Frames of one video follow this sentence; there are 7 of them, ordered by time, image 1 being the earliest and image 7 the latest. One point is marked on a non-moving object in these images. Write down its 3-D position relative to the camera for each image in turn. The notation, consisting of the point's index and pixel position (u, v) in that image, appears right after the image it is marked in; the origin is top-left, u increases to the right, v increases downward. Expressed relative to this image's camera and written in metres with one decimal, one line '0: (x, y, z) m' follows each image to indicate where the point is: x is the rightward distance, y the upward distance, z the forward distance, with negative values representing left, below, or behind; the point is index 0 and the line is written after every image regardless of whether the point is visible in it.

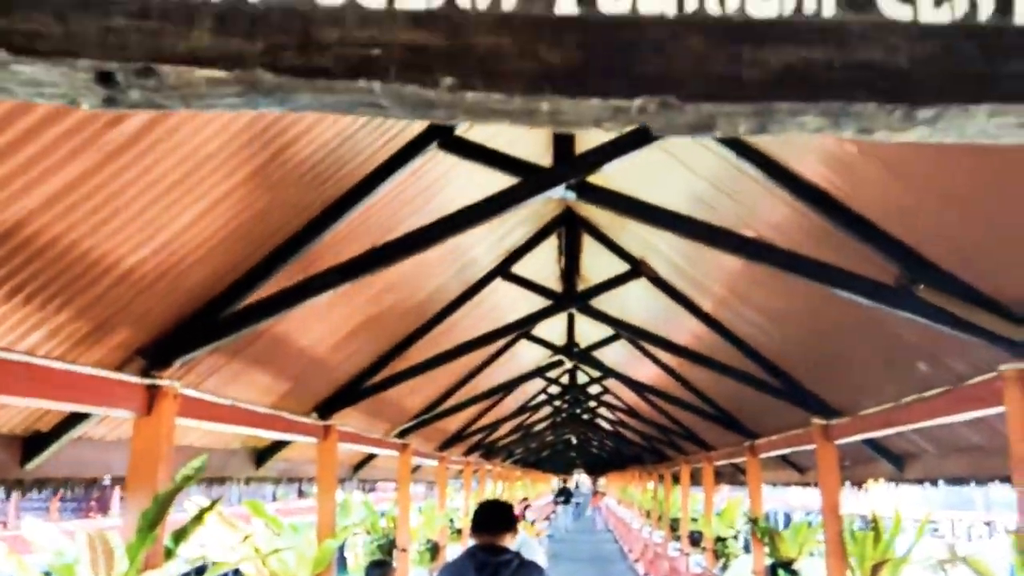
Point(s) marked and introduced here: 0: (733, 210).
0: (+1.0, +0.3, +3.9) m
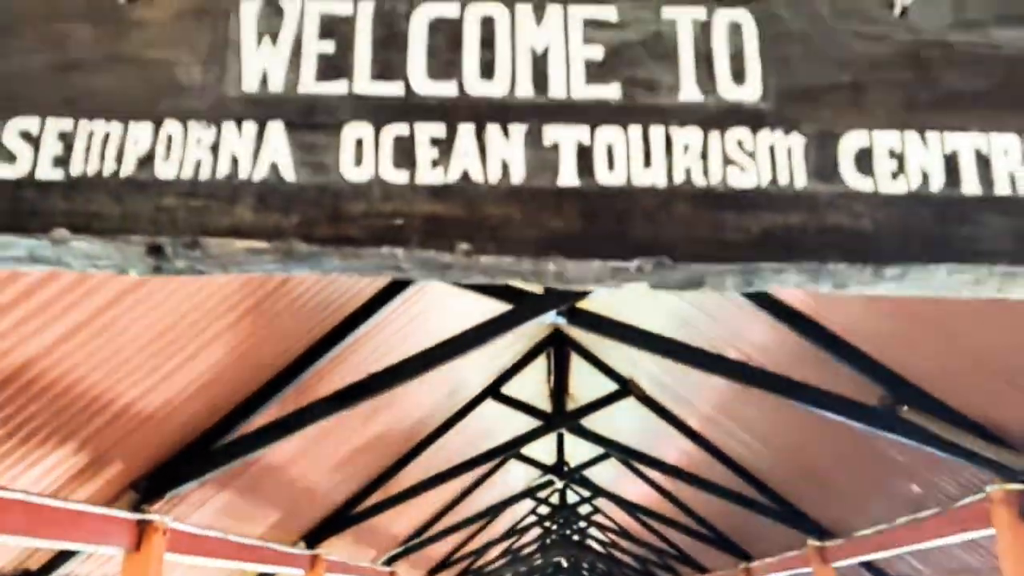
0: (+1.0, -0.2, +4.0) m
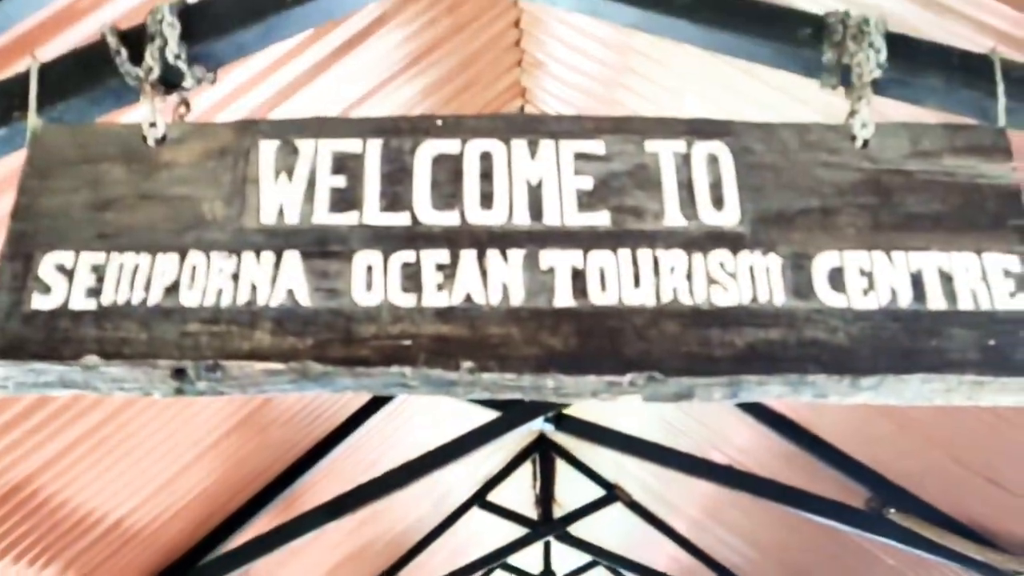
0: (+0.9, -0.7, +4.1) m
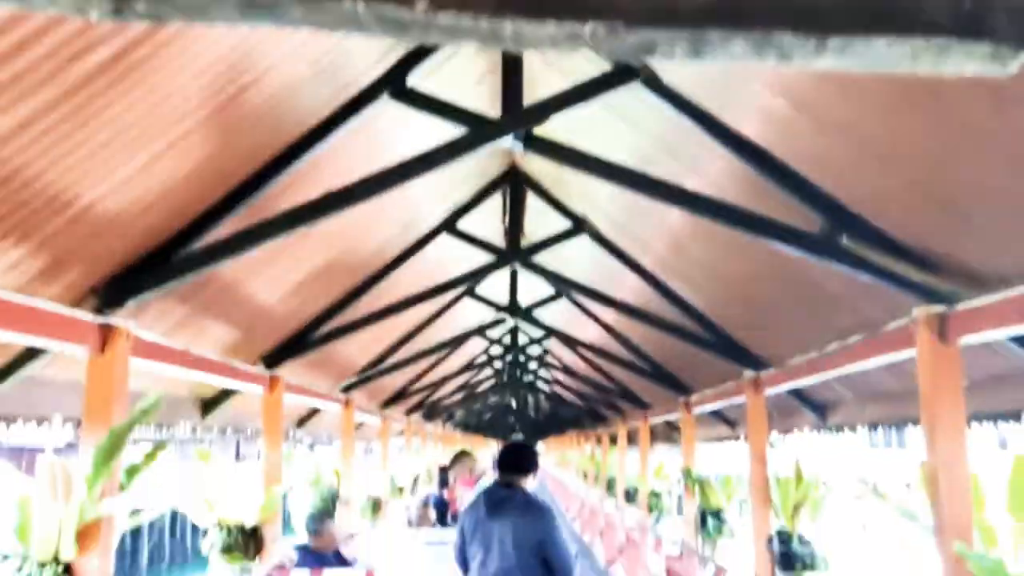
0: (+0.8, +0.6, +4.1) m
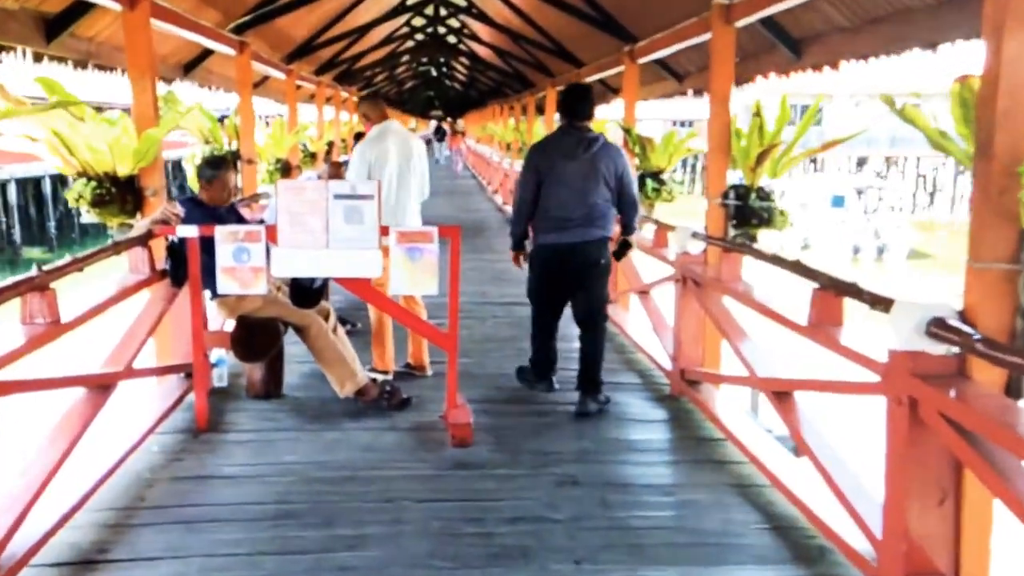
0: (+0.5, +2.1, +2.8) m
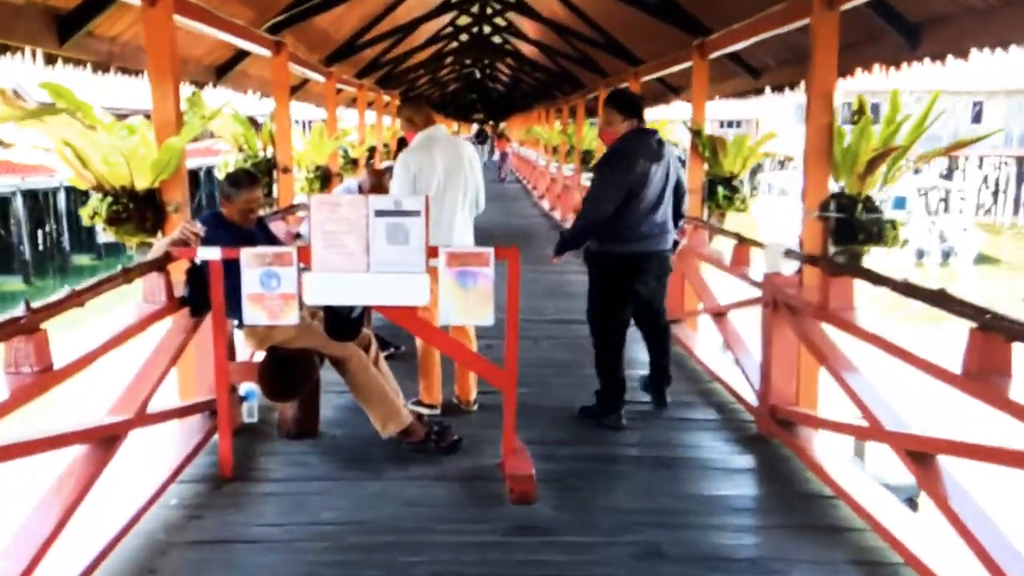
0: (+0.7, +2.0, +2.2) m
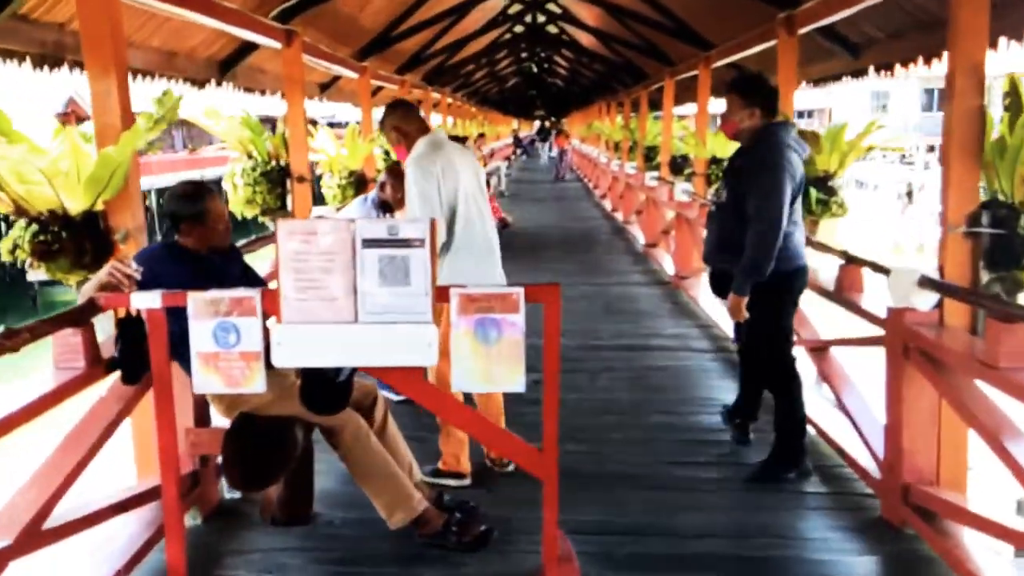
0: (+0.7, +1.8, +1.1) m
